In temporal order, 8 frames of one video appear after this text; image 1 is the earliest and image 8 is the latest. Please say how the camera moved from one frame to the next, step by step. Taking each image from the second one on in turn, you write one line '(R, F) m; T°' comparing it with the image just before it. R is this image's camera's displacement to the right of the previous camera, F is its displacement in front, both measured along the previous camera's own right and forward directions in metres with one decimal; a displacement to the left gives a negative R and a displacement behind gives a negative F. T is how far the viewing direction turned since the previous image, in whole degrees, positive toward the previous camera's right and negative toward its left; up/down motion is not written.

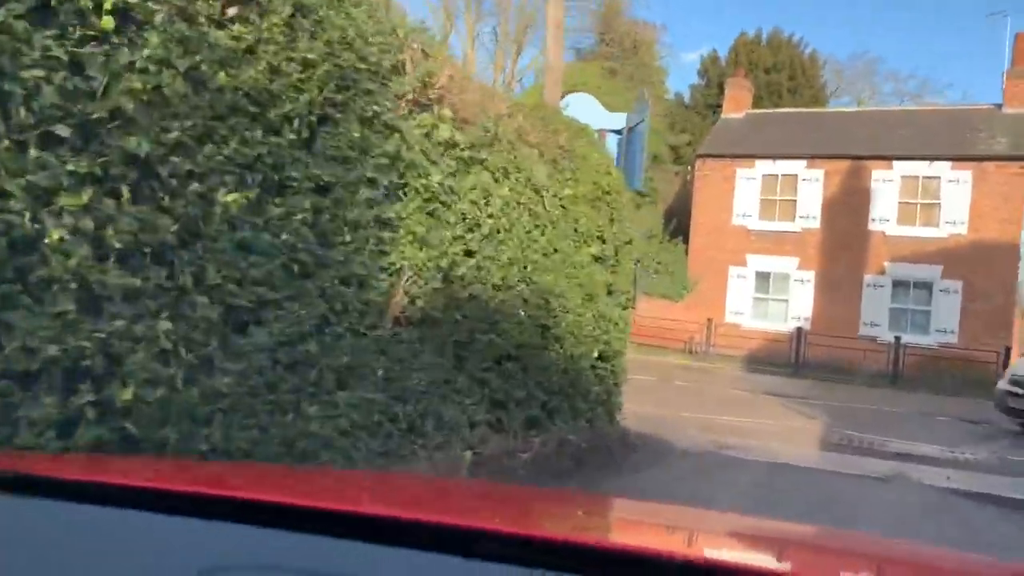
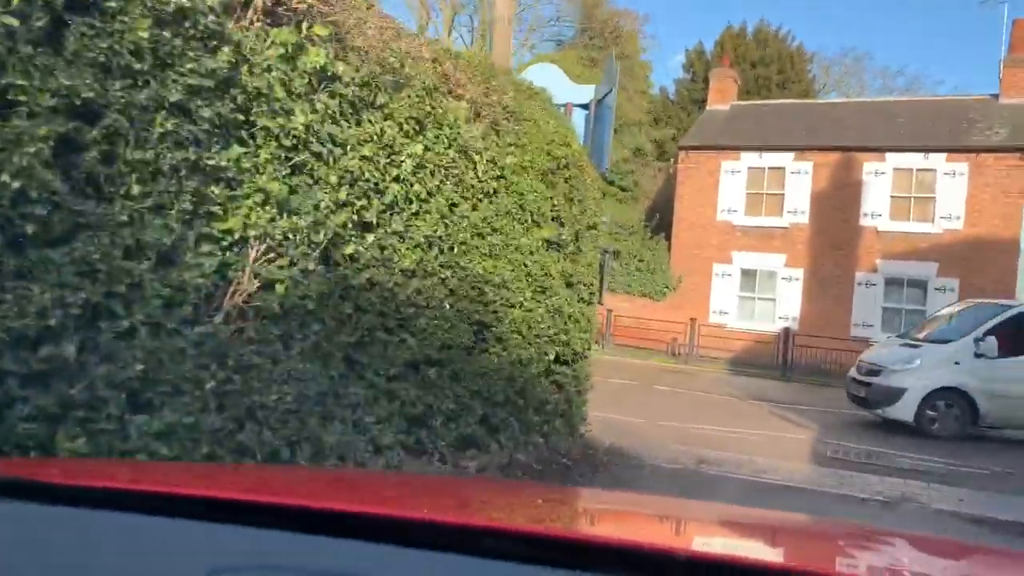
(+0.4, +1.3) m; +1°
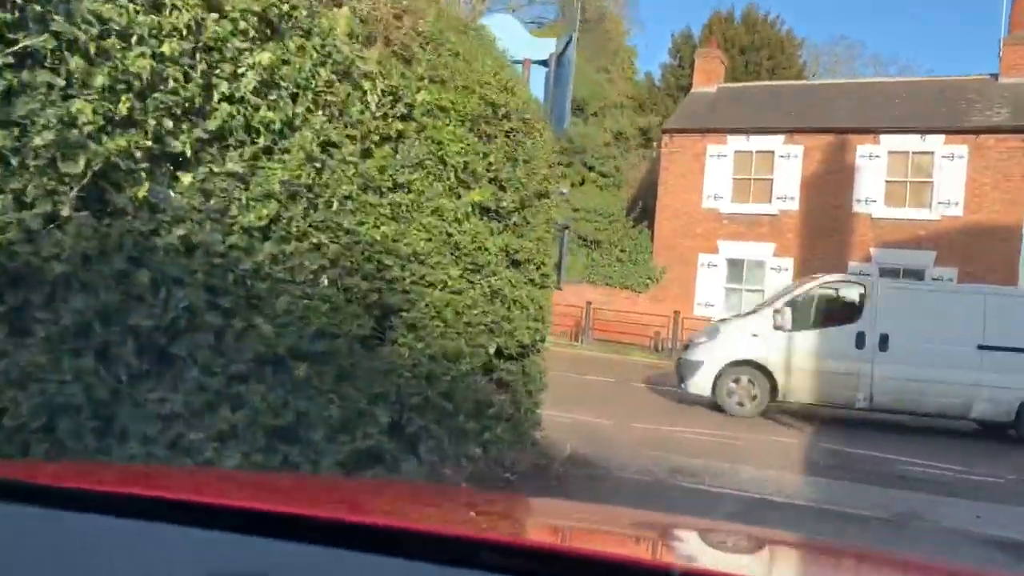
(+0.4, +1.3) m; +1°
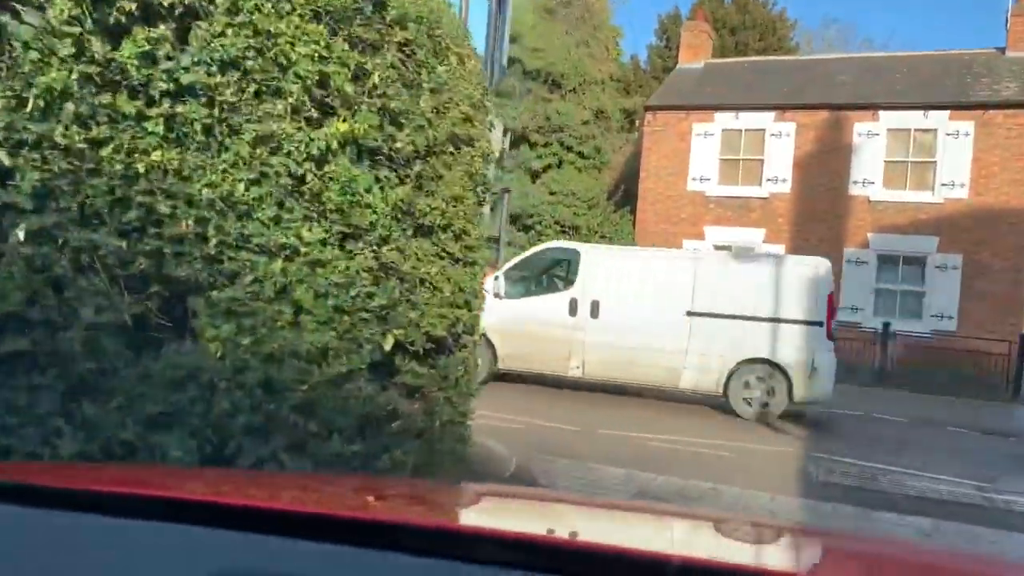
(+0.5, +1.6) m; +1°
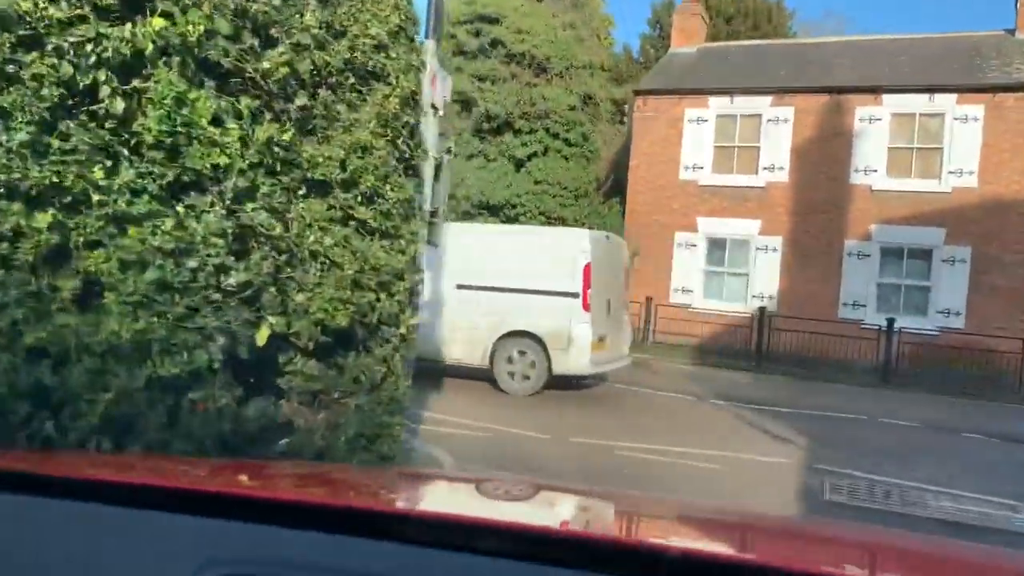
(+0.3, +1.1) m; 0°
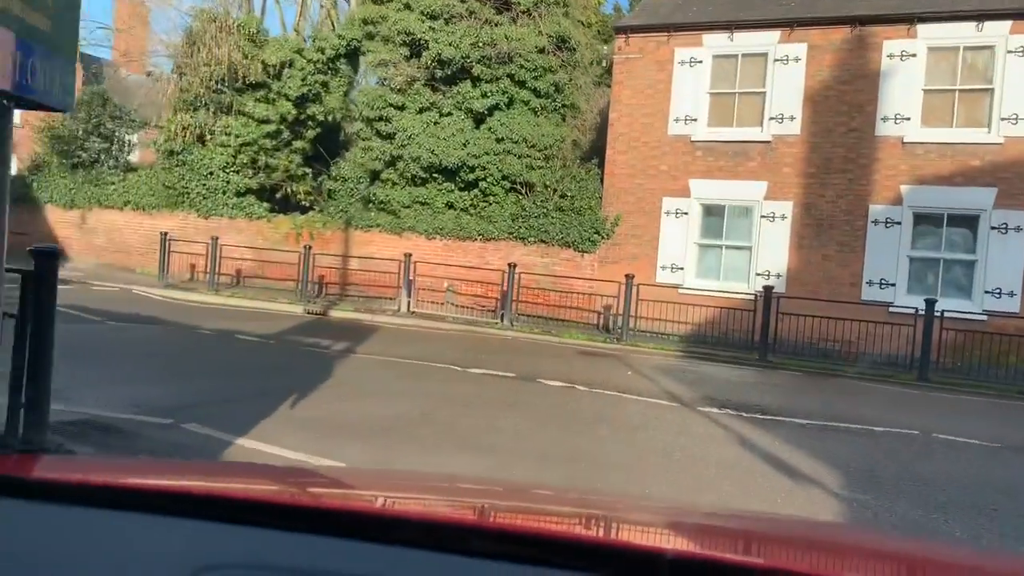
(+0.9, +3.2) m; 0°
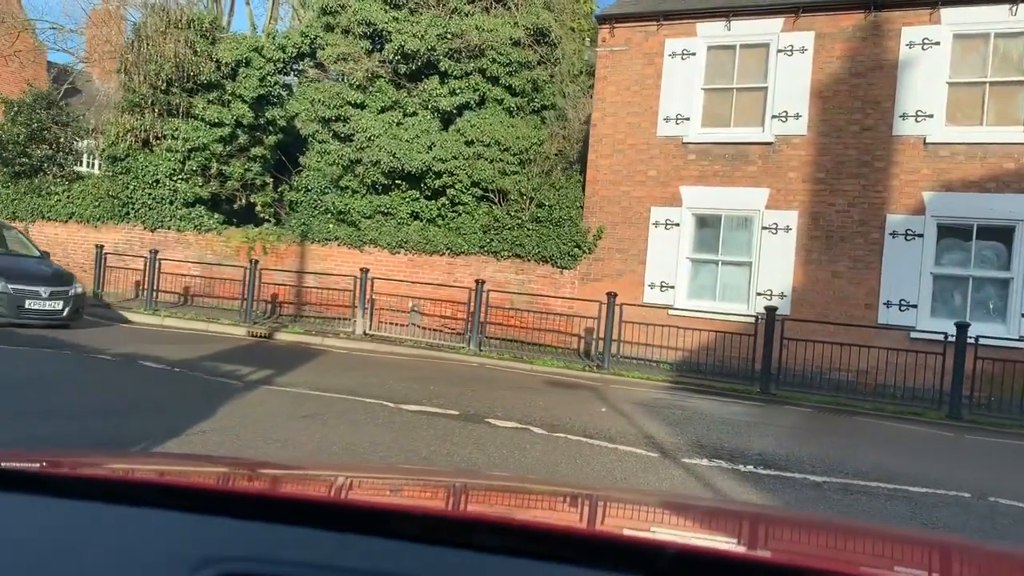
(+0.5, +1.9) m; 0°
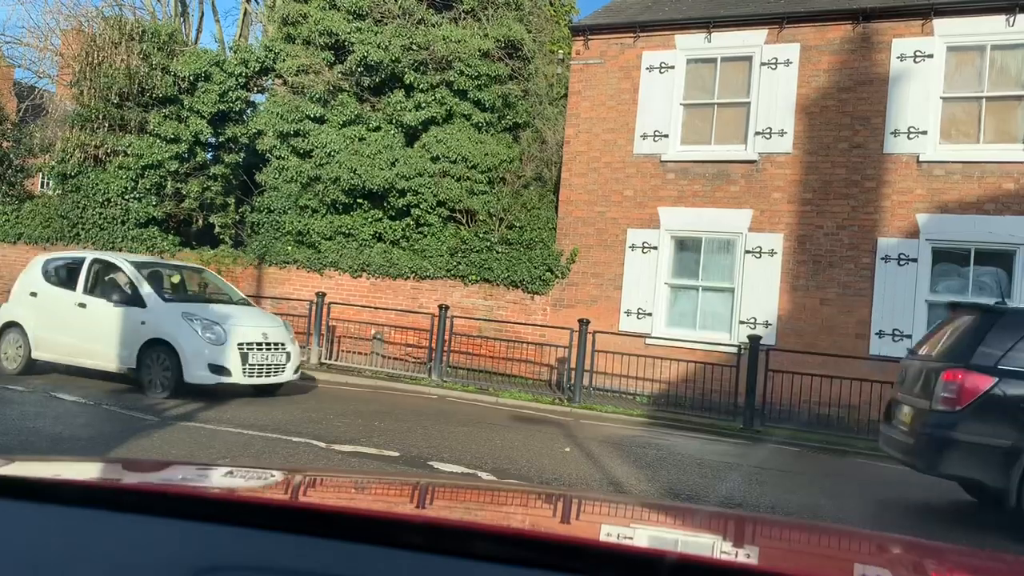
(+0.3, +0.9) m; +1°
